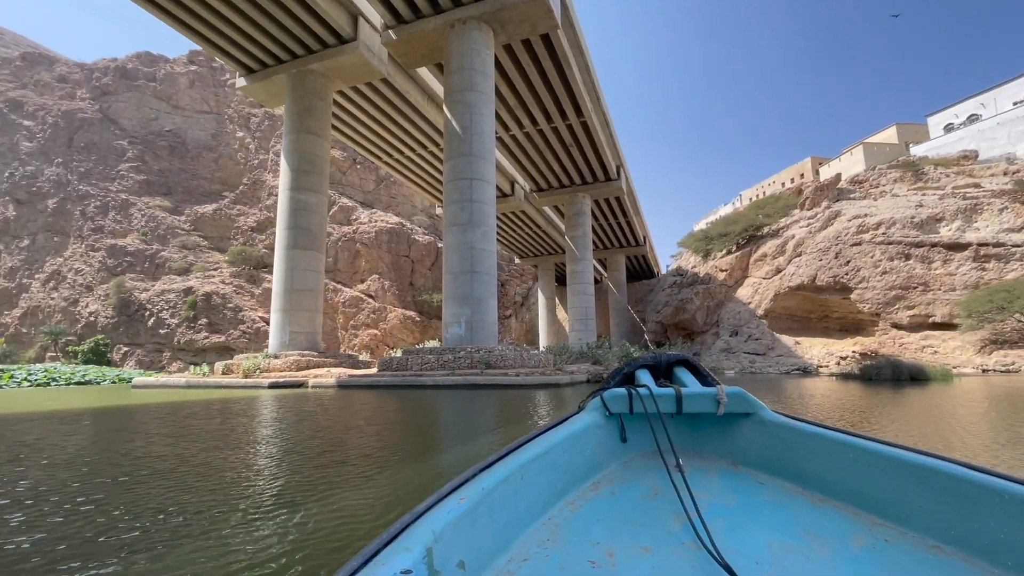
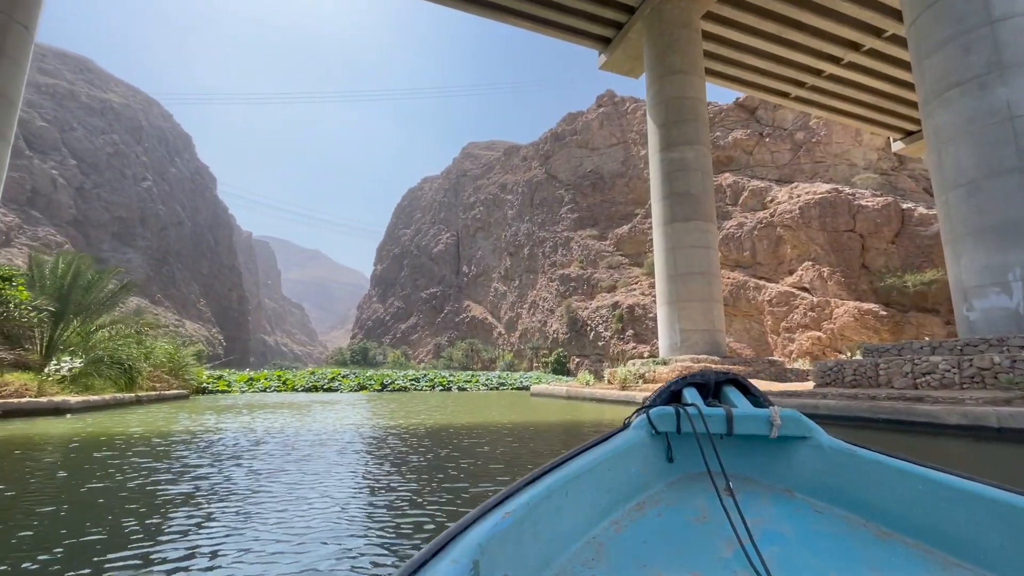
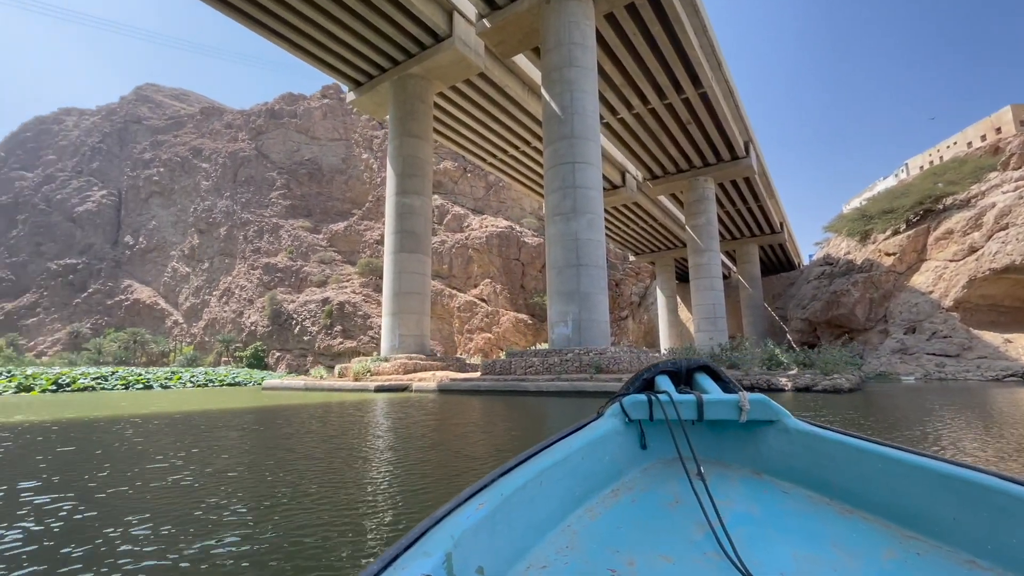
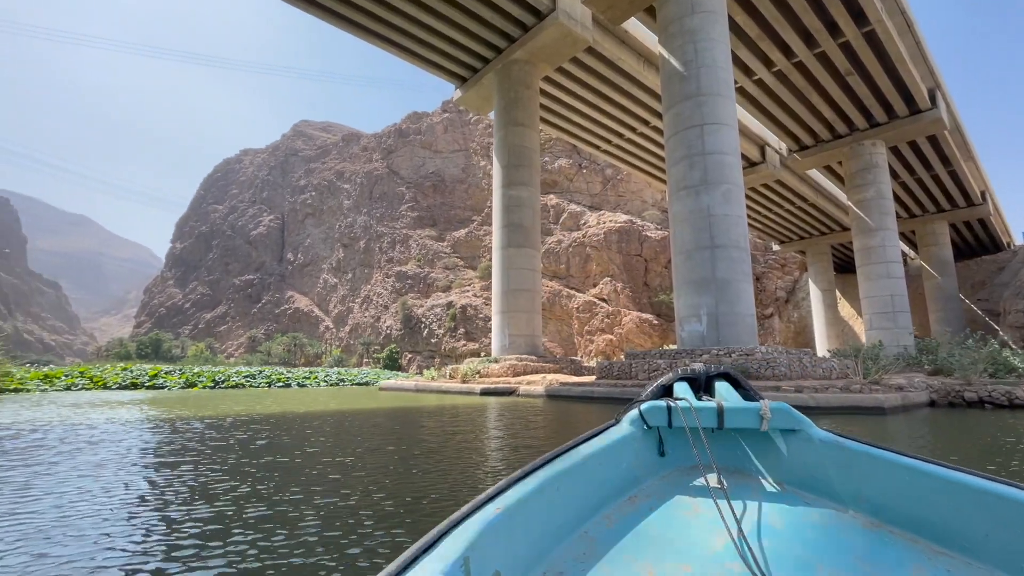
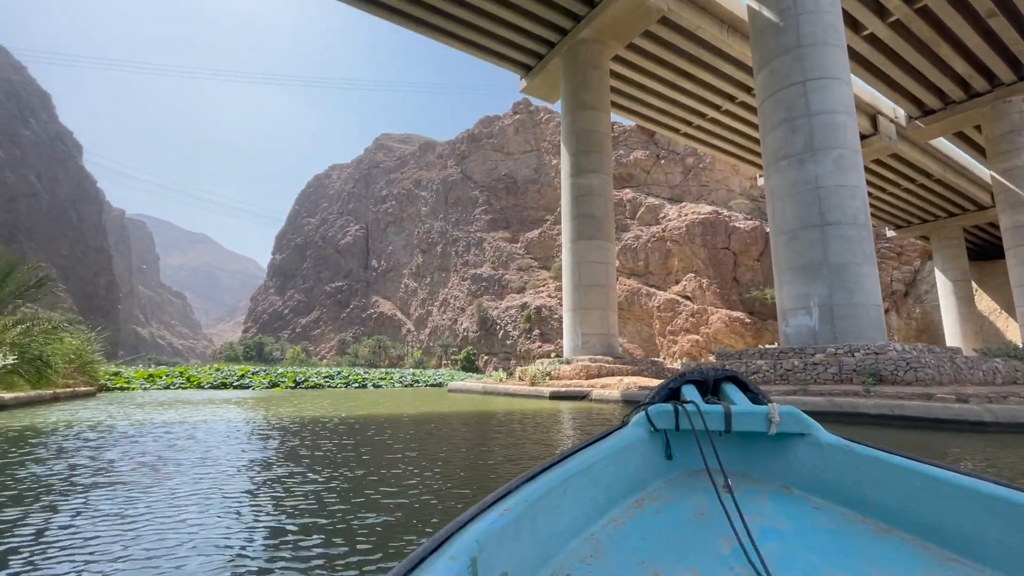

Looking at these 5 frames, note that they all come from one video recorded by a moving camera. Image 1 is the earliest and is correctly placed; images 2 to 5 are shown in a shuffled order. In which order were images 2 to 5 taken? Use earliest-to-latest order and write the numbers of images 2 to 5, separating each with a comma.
3, 4, 5, 2
